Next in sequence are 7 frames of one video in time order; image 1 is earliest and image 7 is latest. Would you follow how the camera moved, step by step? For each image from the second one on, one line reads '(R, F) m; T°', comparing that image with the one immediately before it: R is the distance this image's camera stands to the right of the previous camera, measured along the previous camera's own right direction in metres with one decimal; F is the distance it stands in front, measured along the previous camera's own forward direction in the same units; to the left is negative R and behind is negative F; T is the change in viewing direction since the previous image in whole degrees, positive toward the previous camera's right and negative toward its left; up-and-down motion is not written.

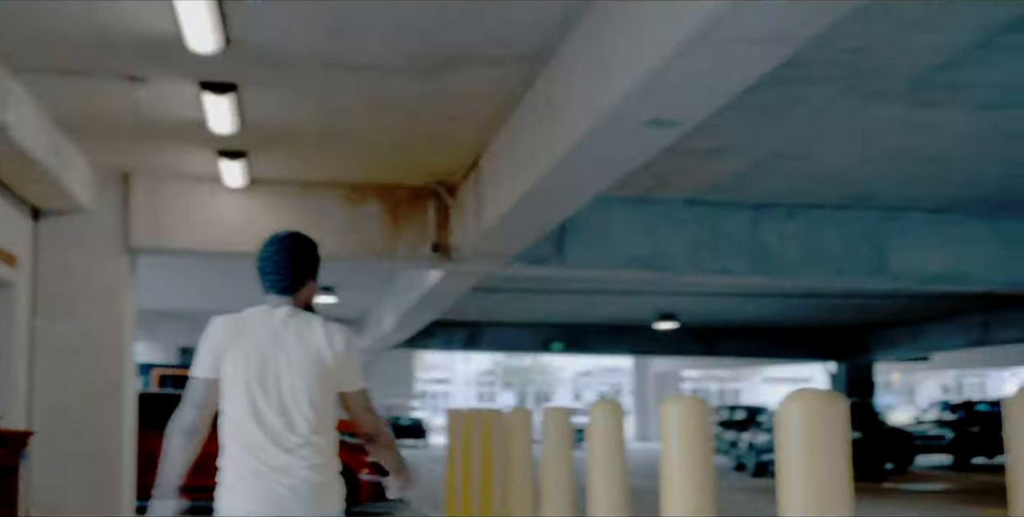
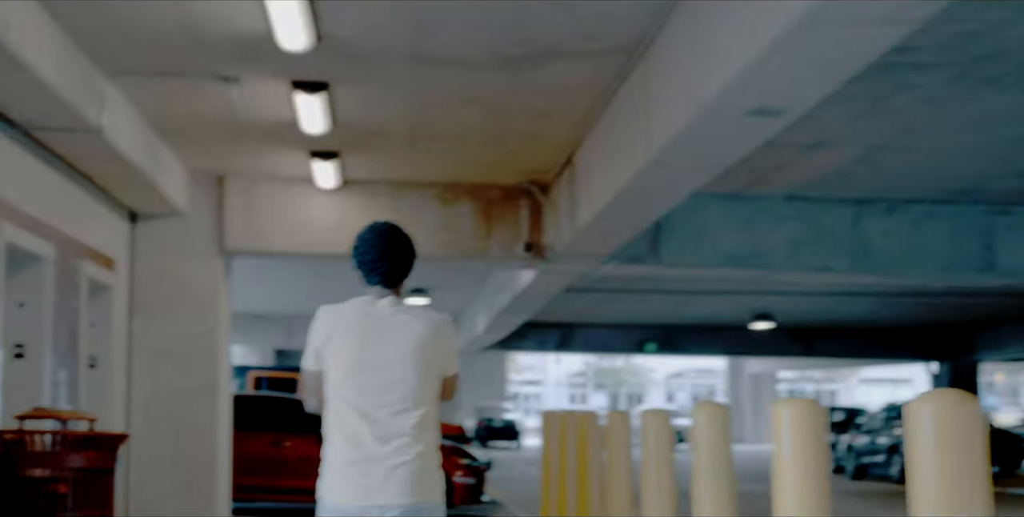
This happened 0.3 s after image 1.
(-0.1, +0.2) m; -4°
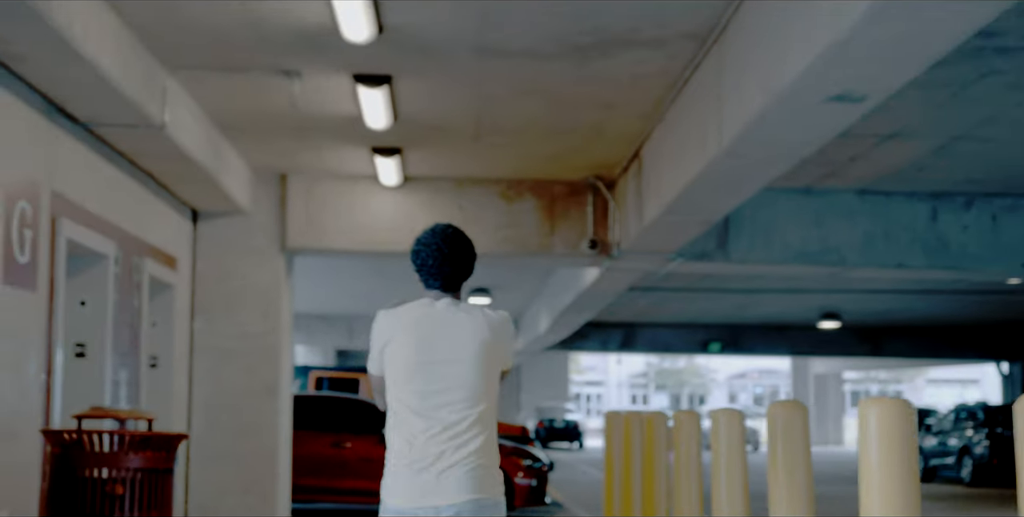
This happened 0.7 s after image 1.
(0.0, +0.2) m; -3°
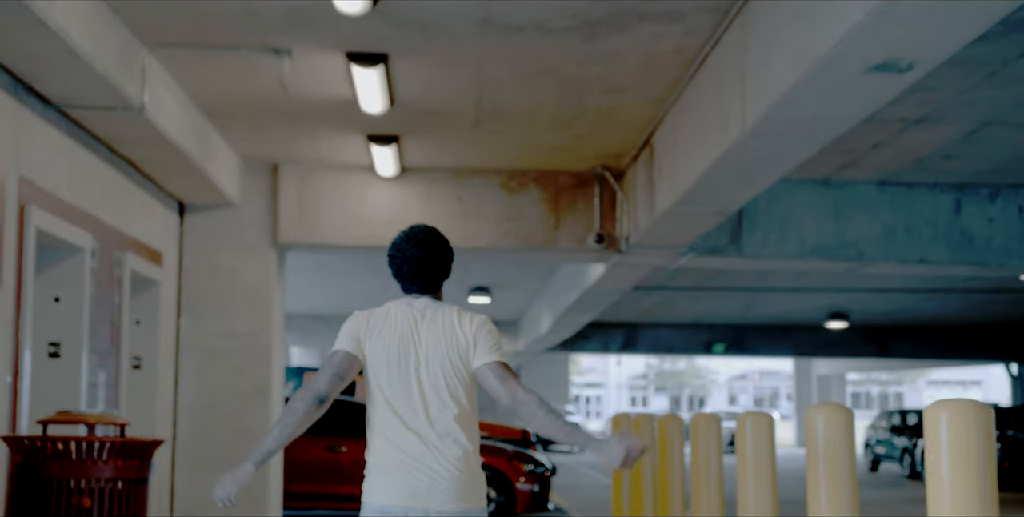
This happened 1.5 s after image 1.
(0.0, +0.5) m; 0°
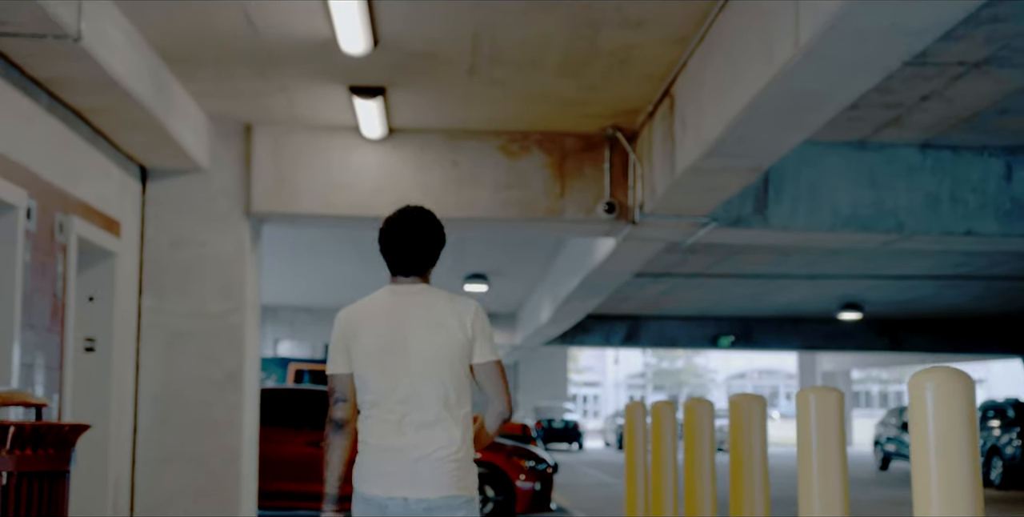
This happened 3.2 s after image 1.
(0.0, +1.1) m; 0°
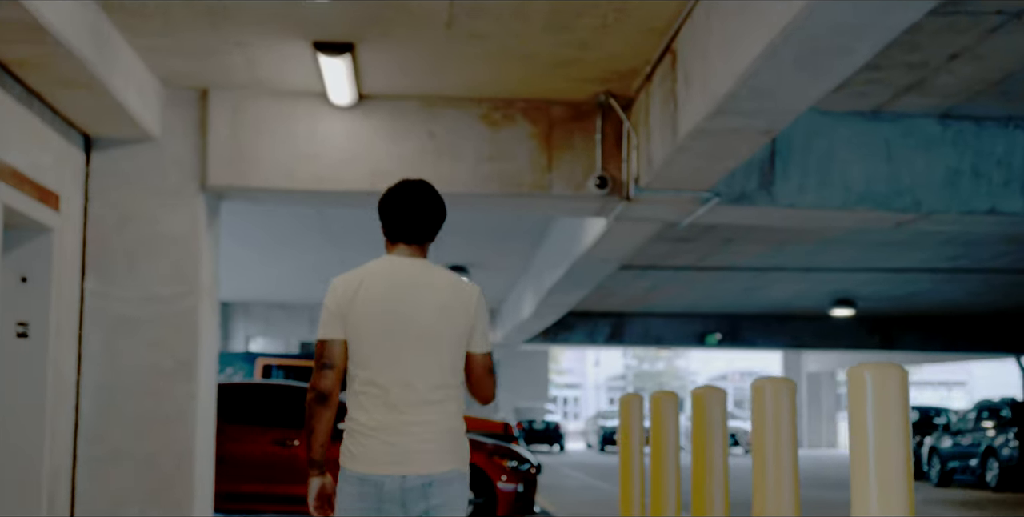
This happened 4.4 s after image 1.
(0.0, +0.9) m; +1°
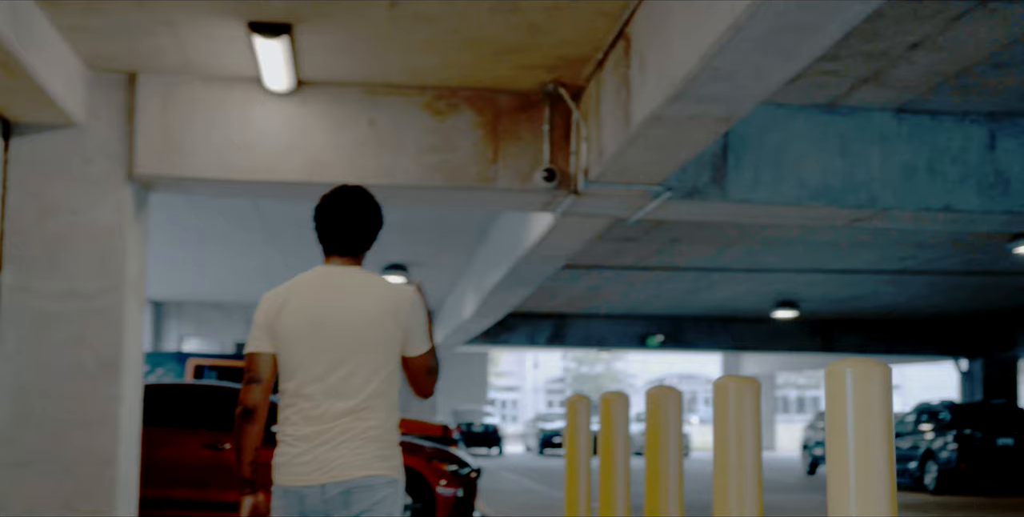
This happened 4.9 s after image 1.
(0.0, +0.3) m; +3°
